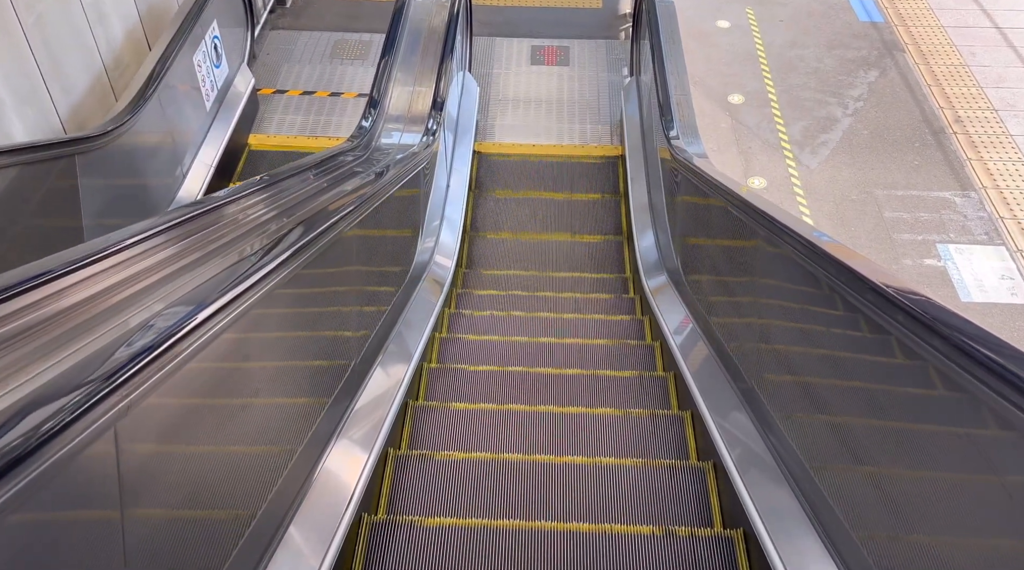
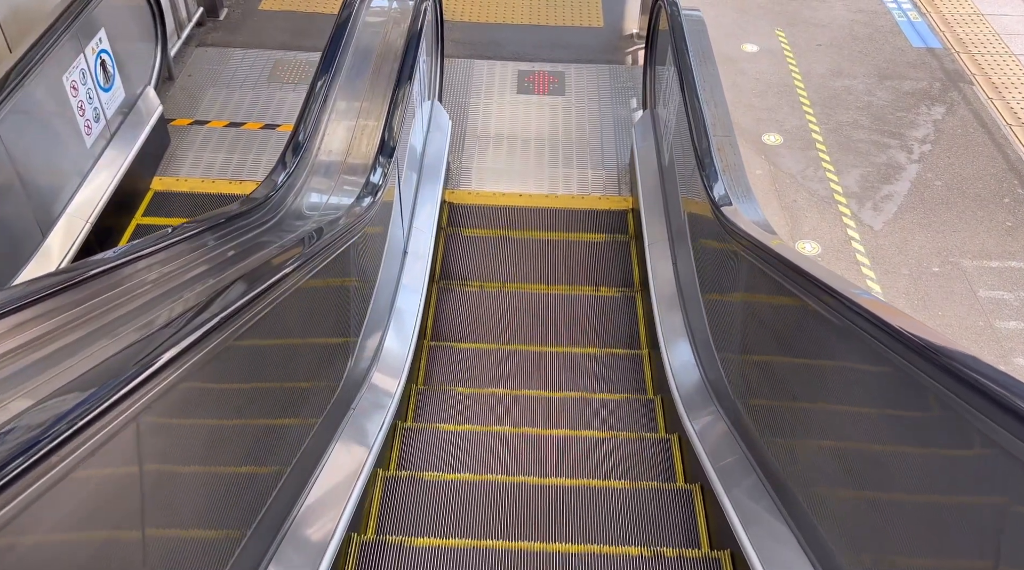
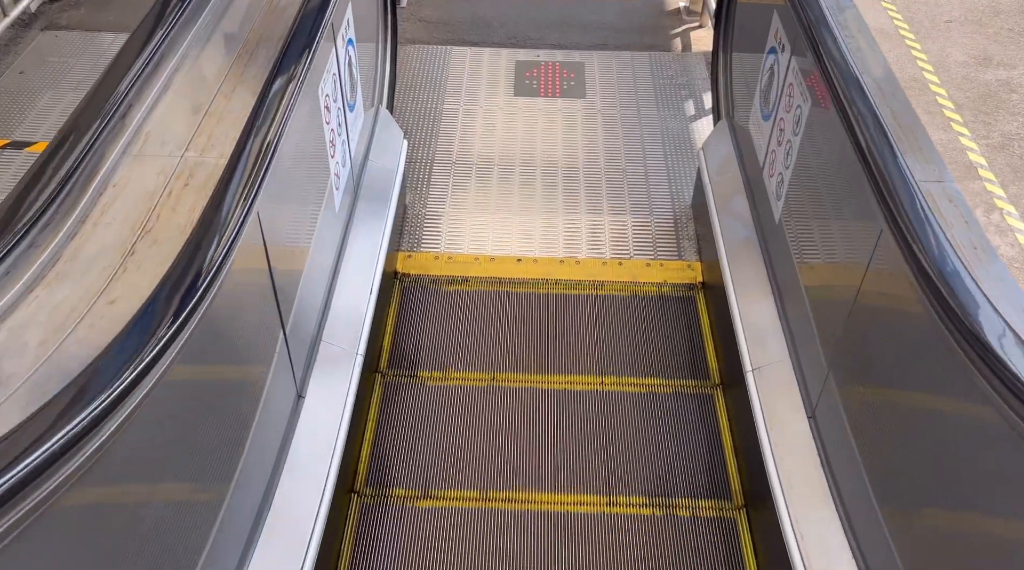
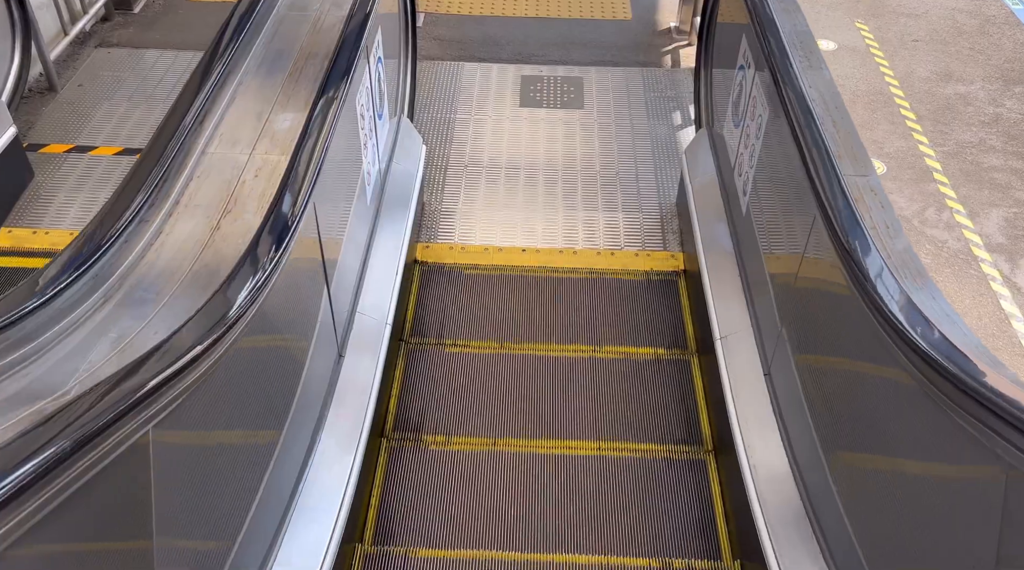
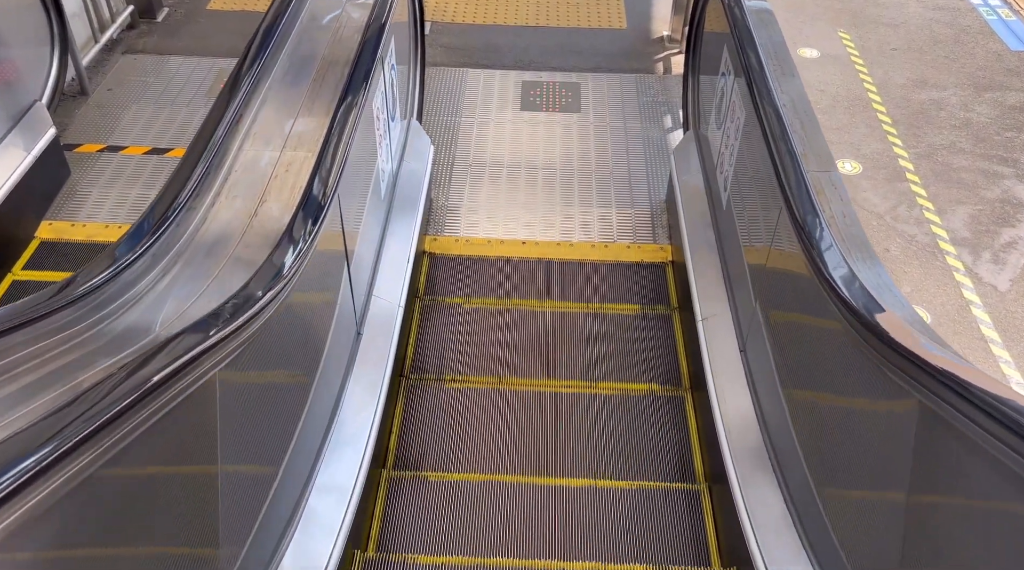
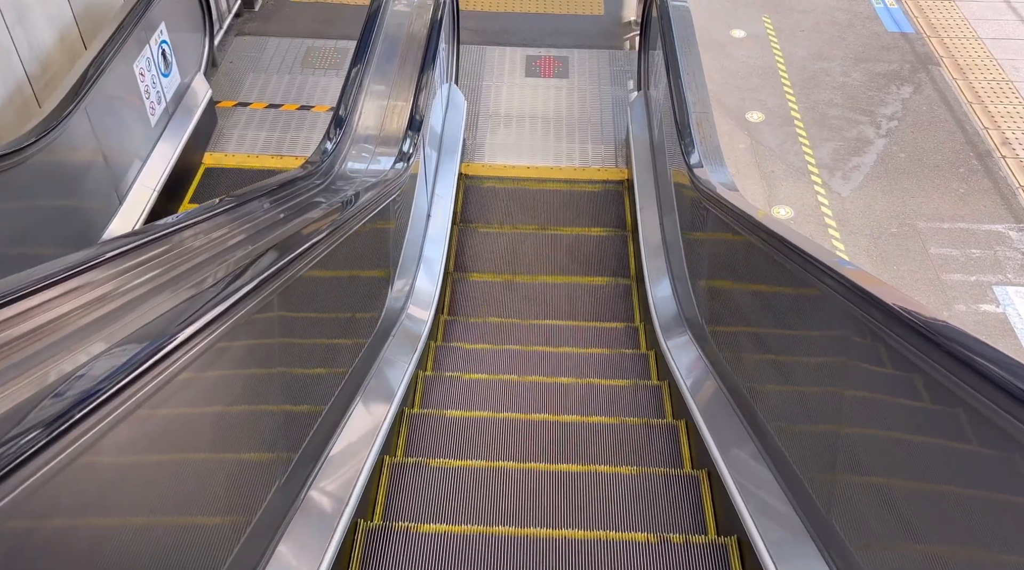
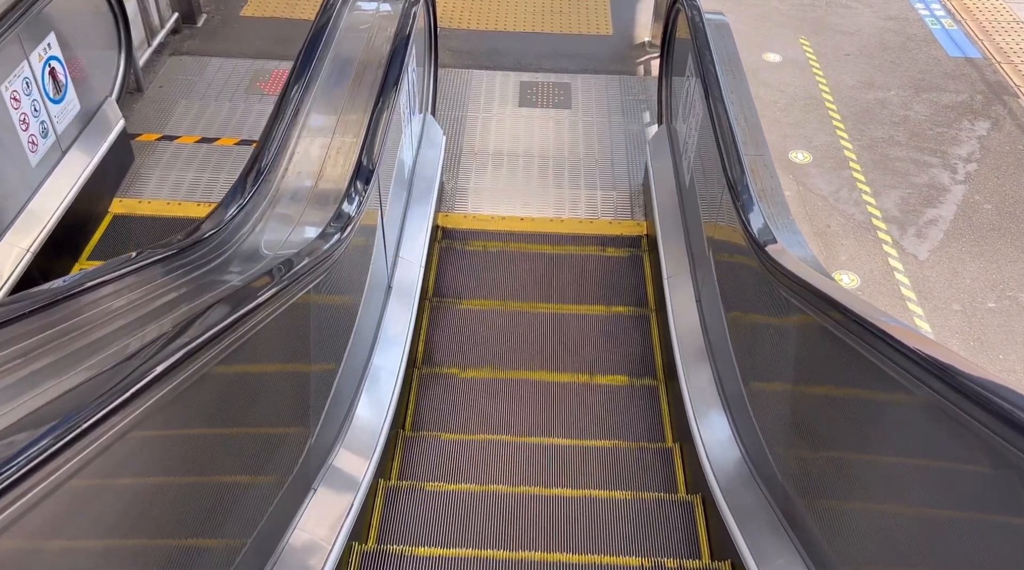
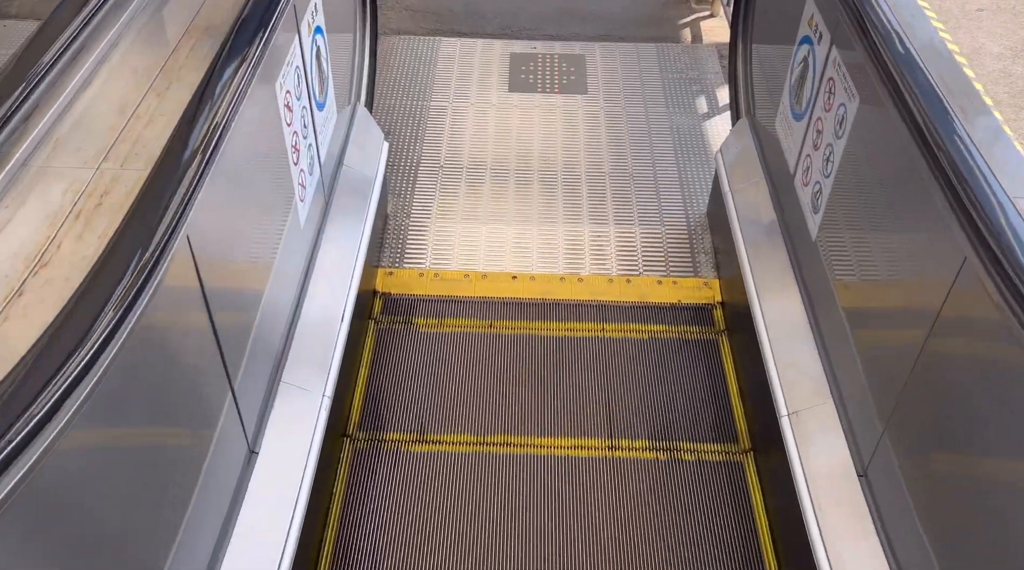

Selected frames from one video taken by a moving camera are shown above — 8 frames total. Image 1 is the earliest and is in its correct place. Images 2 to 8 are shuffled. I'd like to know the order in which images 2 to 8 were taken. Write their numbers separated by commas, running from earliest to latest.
6, 2, 7, 5, 4, 3, 8
